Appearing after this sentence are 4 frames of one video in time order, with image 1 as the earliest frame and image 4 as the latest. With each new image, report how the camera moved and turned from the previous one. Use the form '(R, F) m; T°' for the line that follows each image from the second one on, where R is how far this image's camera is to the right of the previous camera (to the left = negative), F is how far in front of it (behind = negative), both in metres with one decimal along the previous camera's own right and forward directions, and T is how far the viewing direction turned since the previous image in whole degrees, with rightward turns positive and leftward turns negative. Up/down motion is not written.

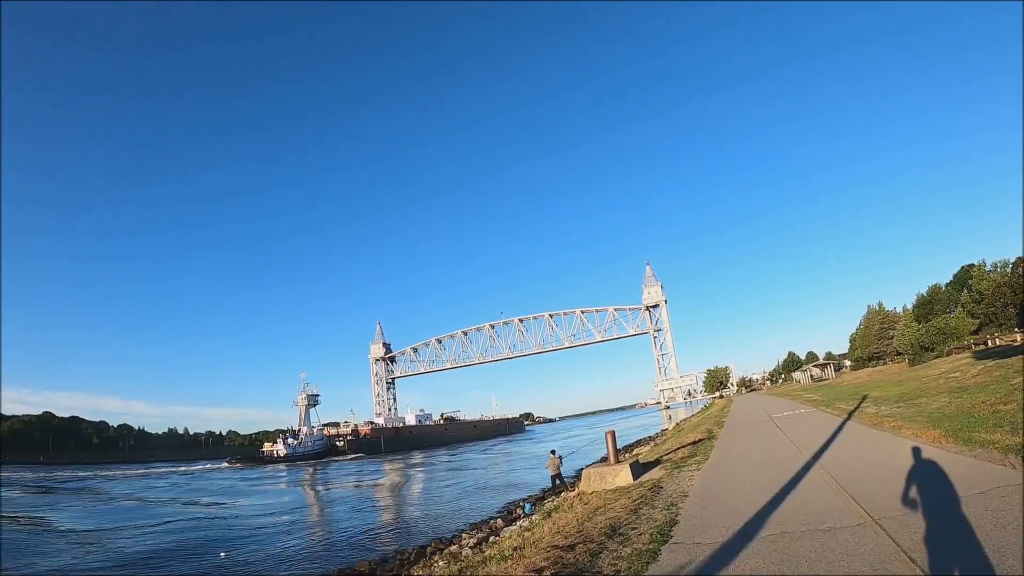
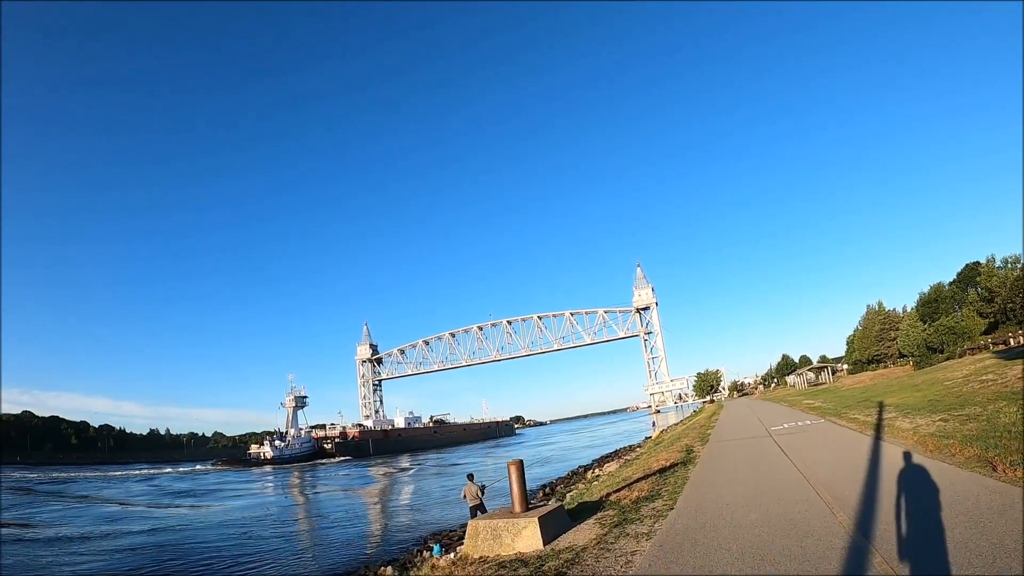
(+0.6, +1.4) m; +1°
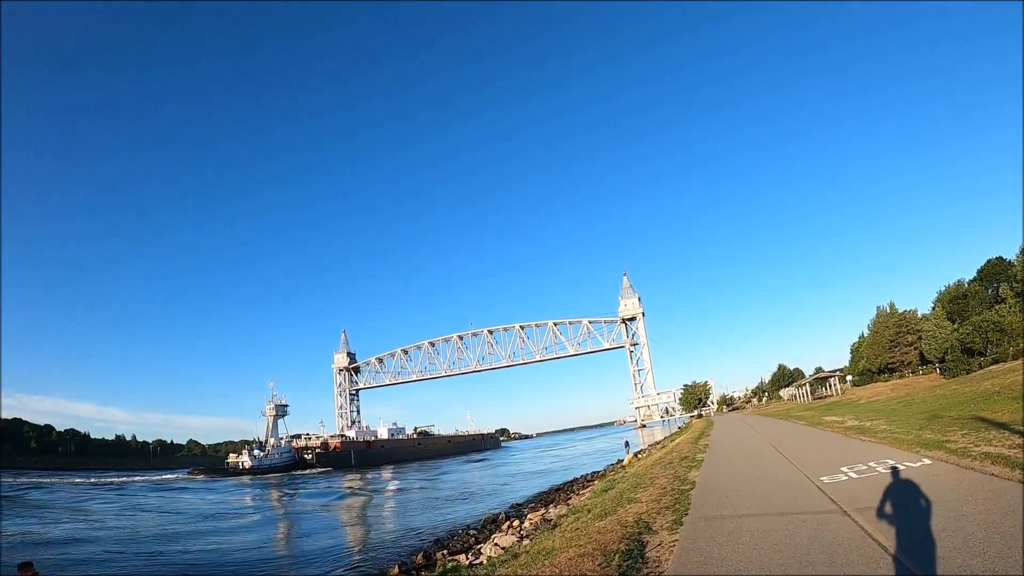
(+0.9, +2.5) m; +1°
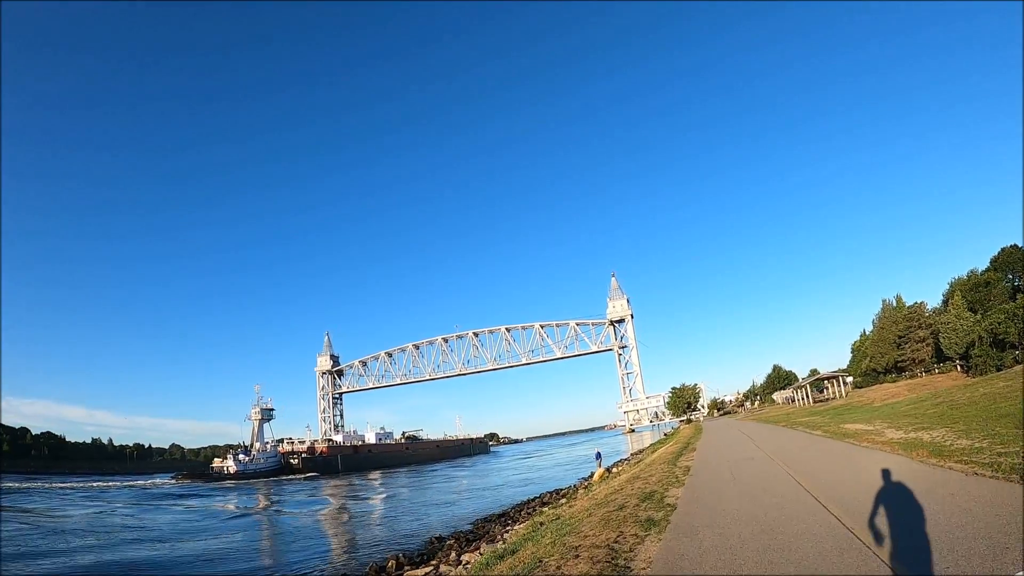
(+0.6, +1.6) m; +1°
